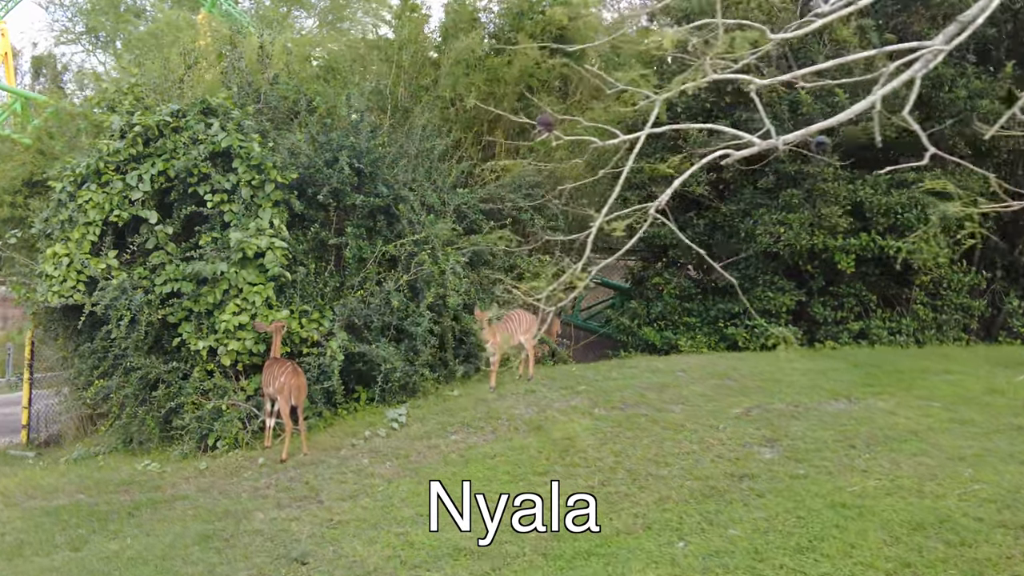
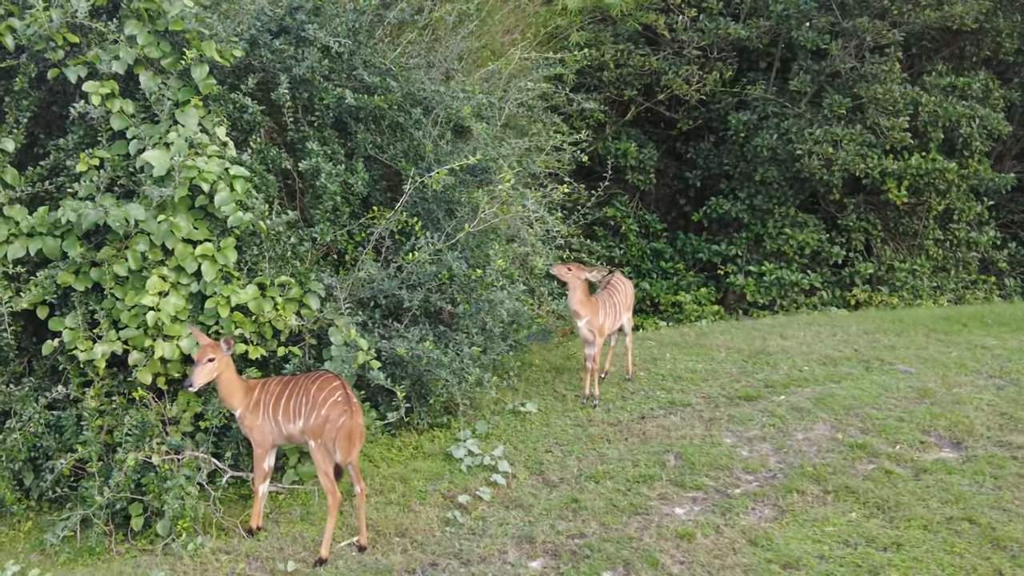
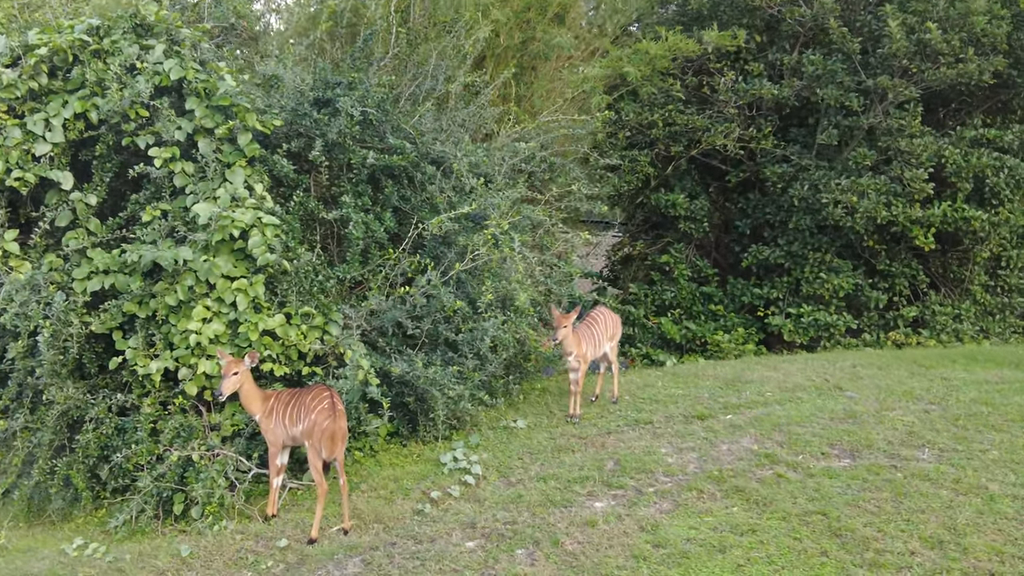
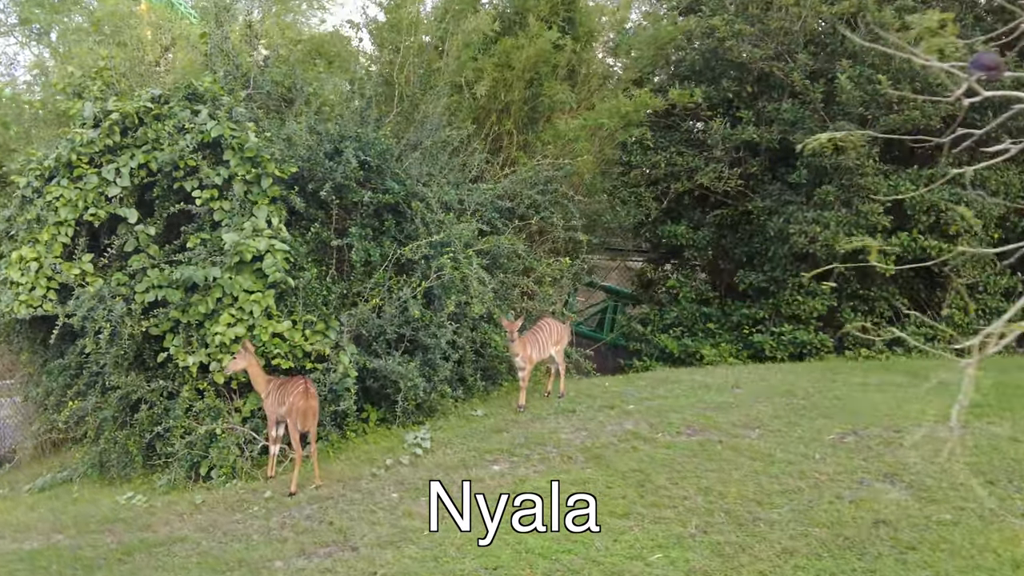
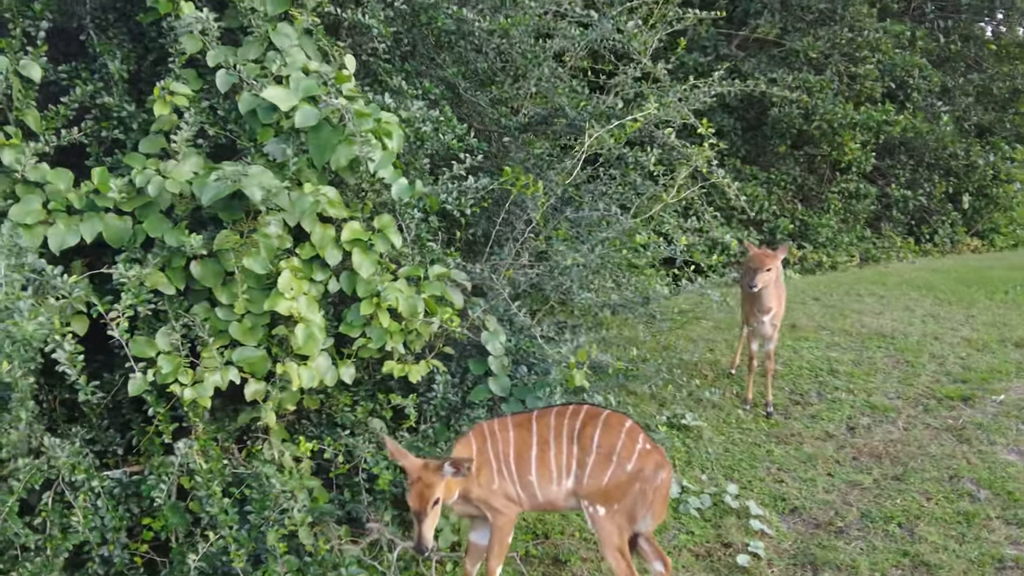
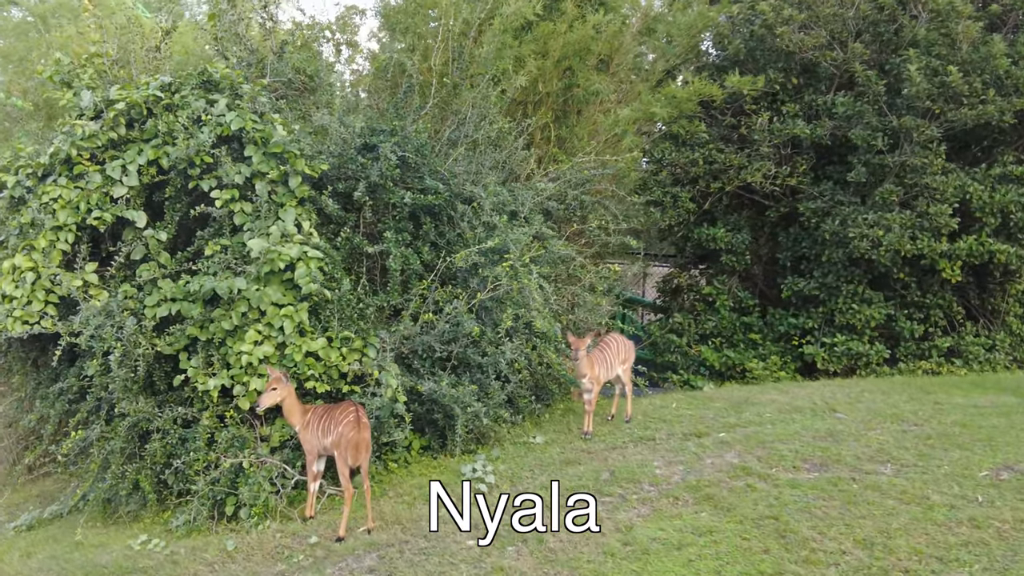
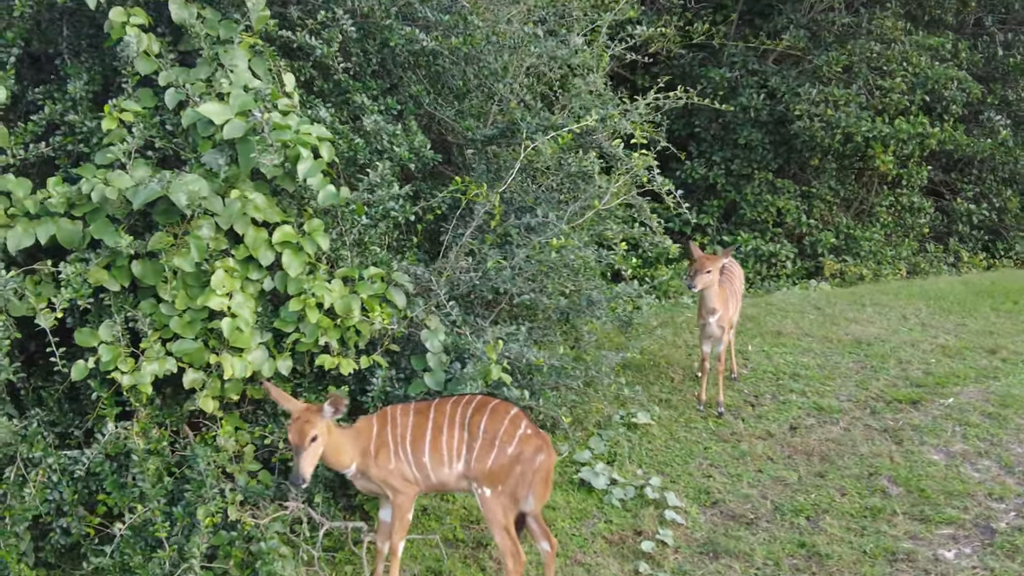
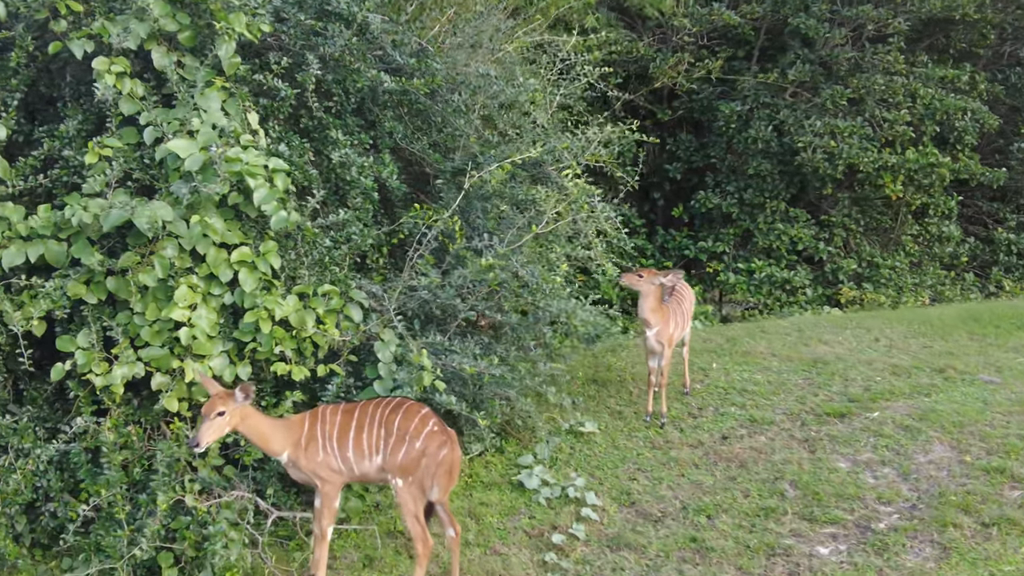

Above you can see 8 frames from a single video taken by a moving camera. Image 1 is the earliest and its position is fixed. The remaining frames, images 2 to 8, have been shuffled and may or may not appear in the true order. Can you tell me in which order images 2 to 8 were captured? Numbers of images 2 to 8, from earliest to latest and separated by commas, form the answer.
4, 6, 3, 2, 8, 7, 5
